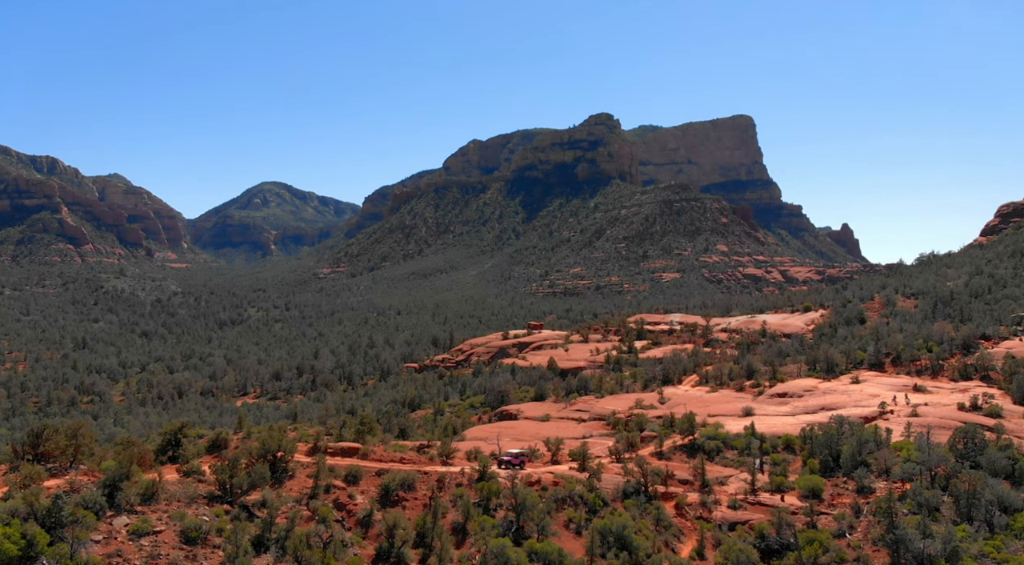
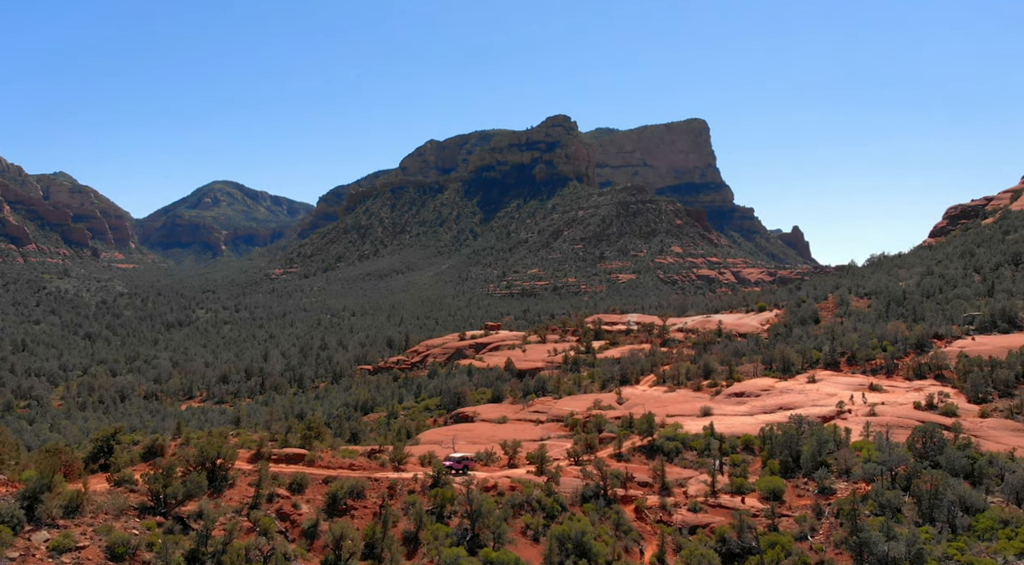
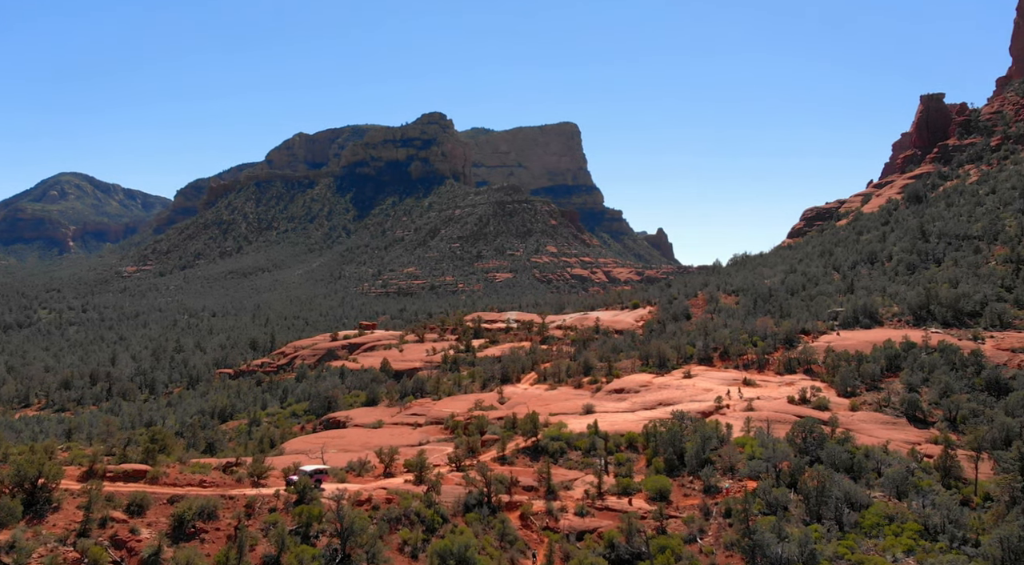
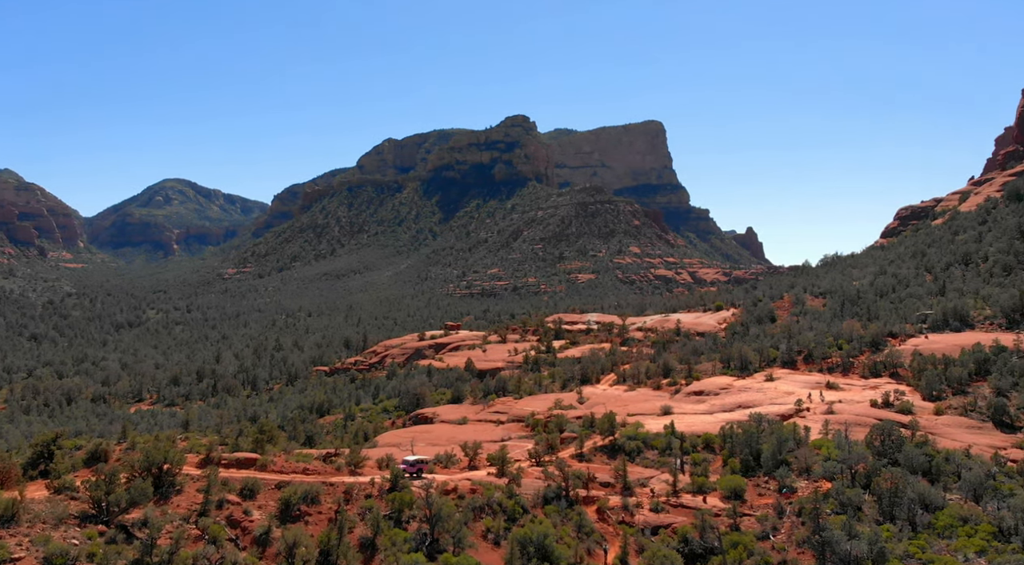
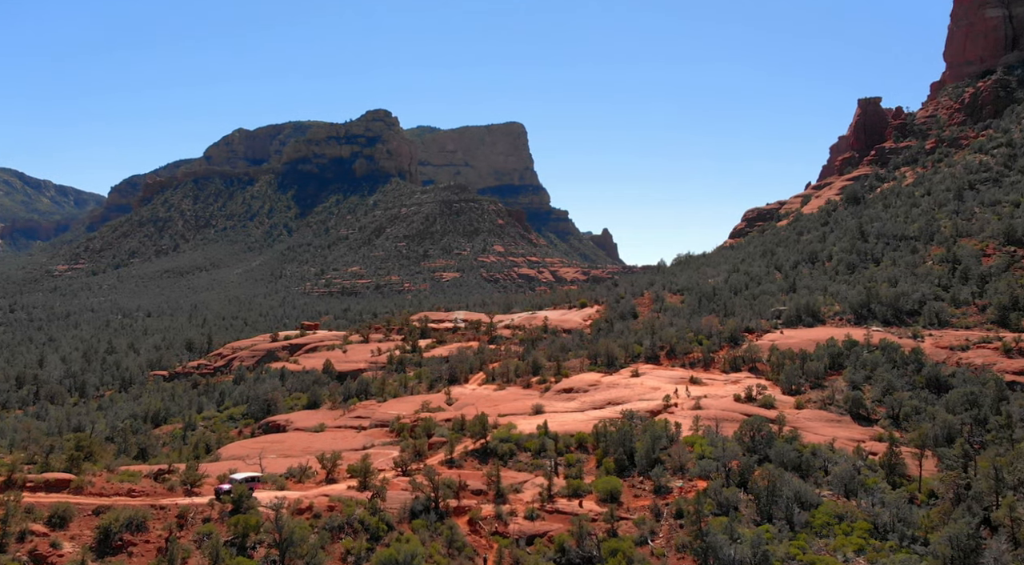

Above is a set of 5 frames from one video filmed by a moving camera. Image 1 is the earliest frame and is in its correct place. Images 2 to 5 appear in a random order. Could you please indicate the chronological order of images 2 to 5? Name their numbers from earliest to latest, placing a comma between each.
2, 4, 3, 5
